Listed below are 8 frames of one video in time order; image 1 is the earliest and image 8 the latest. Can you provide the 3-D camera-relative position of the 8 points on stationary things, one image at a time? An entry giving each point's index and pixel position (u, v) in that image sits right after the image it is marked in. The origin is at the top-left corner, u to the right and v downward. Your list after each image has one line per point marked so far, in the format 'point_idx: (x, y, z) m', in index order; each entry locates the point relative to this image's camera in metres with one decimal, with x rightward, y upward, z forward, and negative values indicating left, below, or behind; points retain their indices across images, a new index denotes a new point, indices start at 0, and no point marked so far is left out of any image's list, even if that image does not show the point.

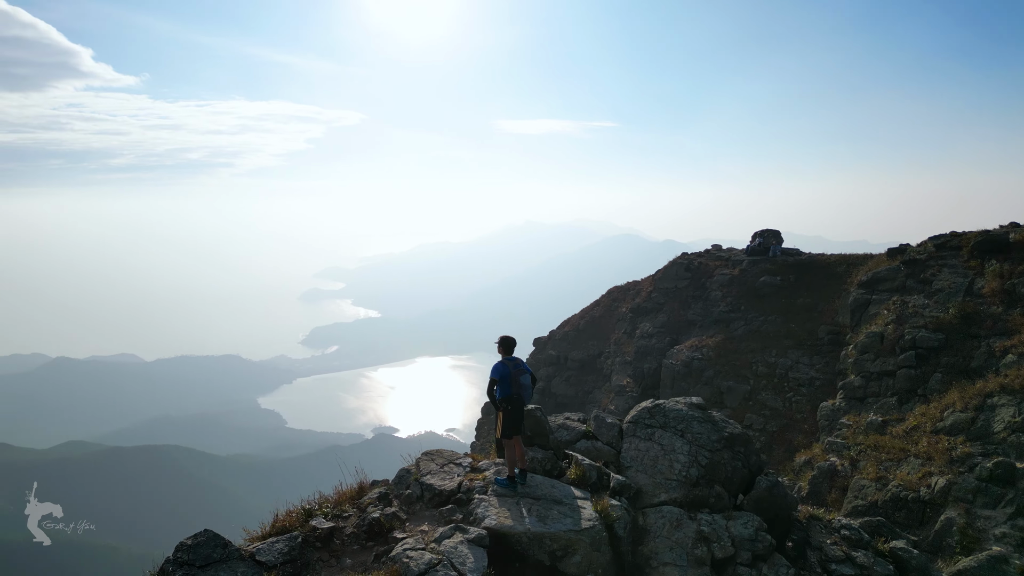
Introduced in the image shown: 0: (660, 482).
0: (+1.9, -2.4, +9.3) m
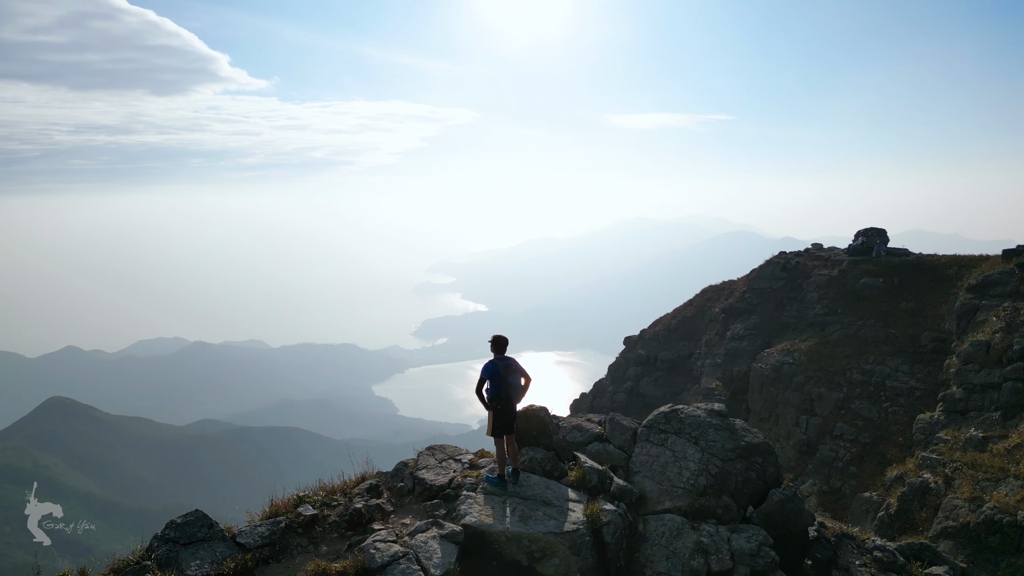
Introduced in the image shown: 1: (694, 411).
0: (+1.9, -2.5, +9.0) m
1: (+2.5, -1.7, +10.1) m
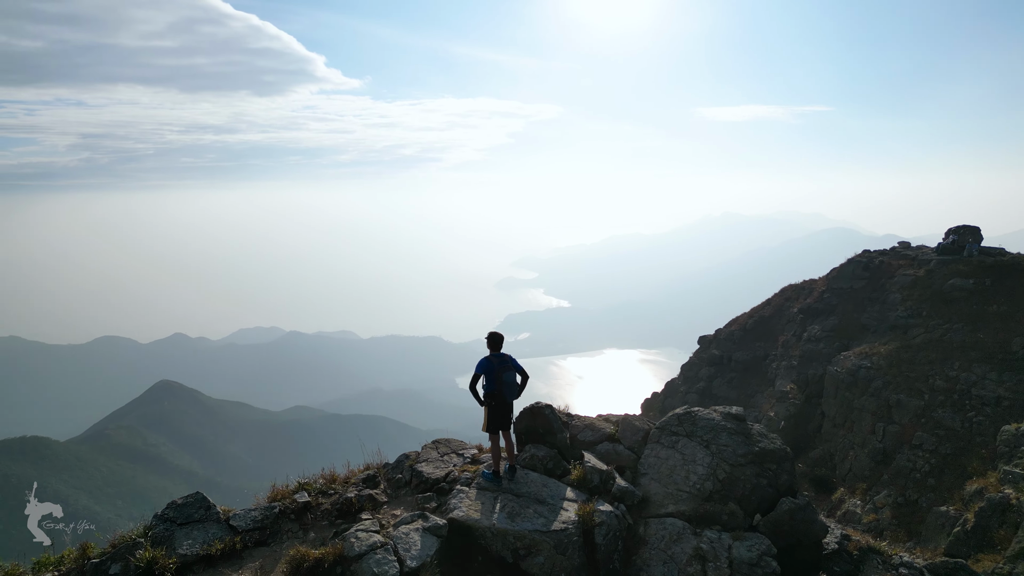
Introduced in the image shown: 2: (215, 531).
0: (+1.9, -2.5, +8.8) m
1: (+2.6, -1.7, +9.8) m
2: (-2.9, -2.4, +7.2) m
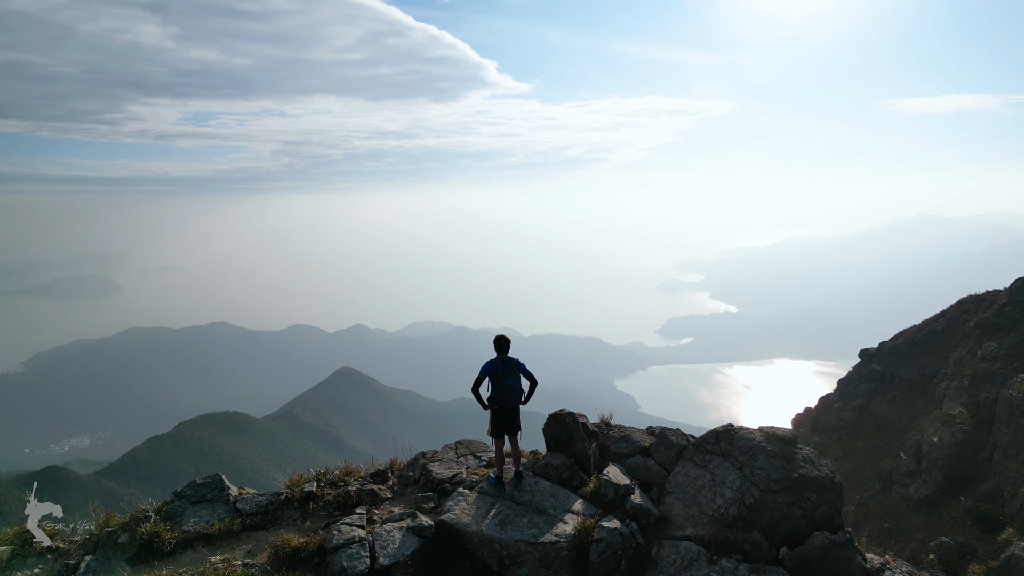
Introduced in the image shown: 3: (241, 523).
0: (+2.0, -2.5, +8.2) m
1: (+2.9, -1.8, +9.1) m
2: (-3.0, -2.3, +7.6) m
3: (-2.7, -2.4, +7.5) m
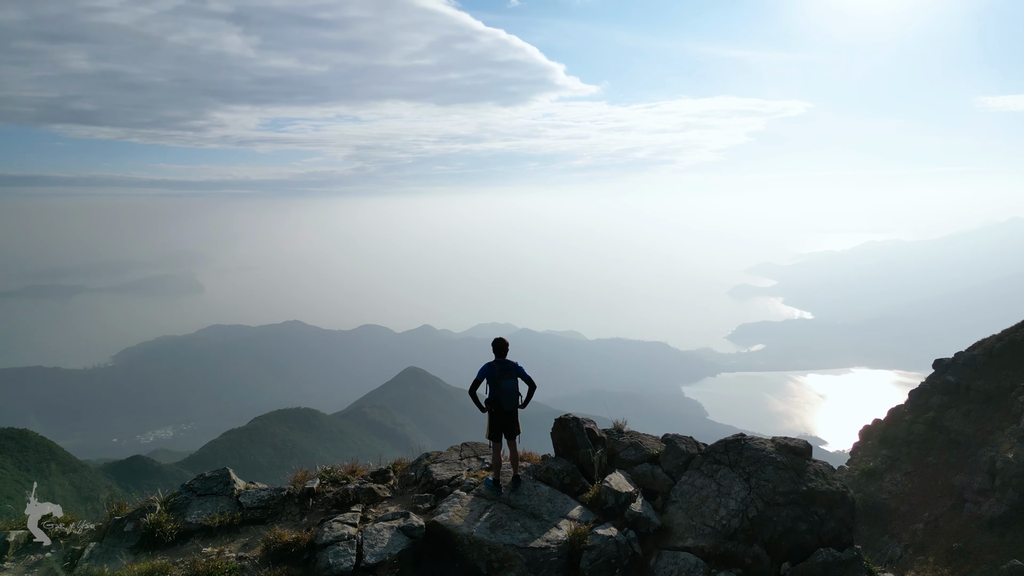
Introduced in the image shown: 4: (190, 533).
0: (+2.0, -2.6, +8.0) m
1: (+3.0, -1.8, +8.8) m
2: (-3.1, -2.3, +7.9) m
3: (-2.8, -2.4, +7.7) m
4: (-3.2, -2.5, +7.4) m
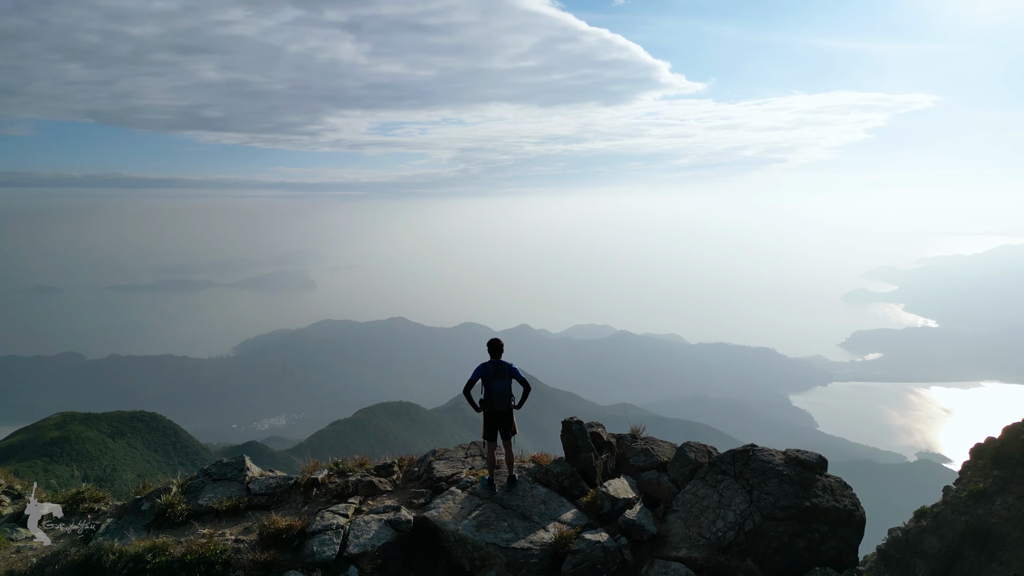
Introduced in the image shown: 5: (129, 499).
0: (+1.9, -2.6, +7.8) m
1: (+3.0, -1.9, +8.4) m
2: (-3.2, -2.3, +8.4) m
3: (-2.9, -2.4, +8.1) m
4: (-3.3, -2.4, +7.9) m
5: (-4.3, -2.4, +8.3) m
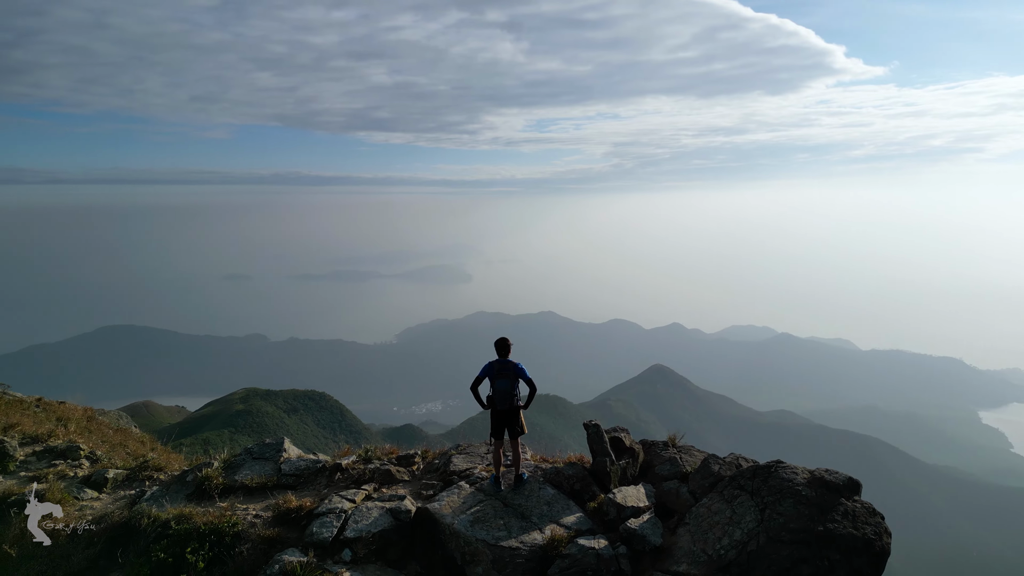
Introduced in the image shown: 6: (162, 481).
0: (+1.8, -2.7, +7.5) m
1: (+3.0, -2.0, +7.9) m
2: (-3.0, -2.2, +9.0) m
3: (-2.8, -2.3, +8.8) m
4: (-3.3, -2.3, +8.6) m
5: (-4.1, -2.3, +9.2) m
6: (-4.2, -2.4, +9.1) m
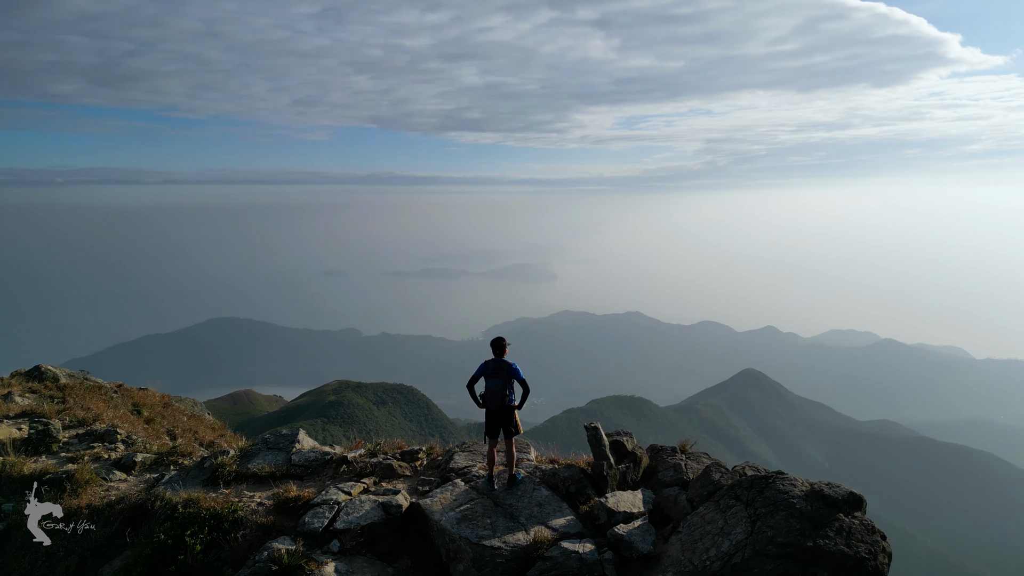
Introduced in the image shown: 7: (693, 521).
0: (+1.6, -2.7, +7.3) m
1: (+2.9, -2.0, +7.5) m
2: (-3.0, -2.2, +9.4) m
3: (-2.8, -2.3, +9.1) m
4: (-3.3, -2.3, +9.0) m
5: (-4.1, -2.2, +9.7) m
6: (-4.2, -2.3, +9.6) m
7: (+1.9, -2.4, +7.8) m
